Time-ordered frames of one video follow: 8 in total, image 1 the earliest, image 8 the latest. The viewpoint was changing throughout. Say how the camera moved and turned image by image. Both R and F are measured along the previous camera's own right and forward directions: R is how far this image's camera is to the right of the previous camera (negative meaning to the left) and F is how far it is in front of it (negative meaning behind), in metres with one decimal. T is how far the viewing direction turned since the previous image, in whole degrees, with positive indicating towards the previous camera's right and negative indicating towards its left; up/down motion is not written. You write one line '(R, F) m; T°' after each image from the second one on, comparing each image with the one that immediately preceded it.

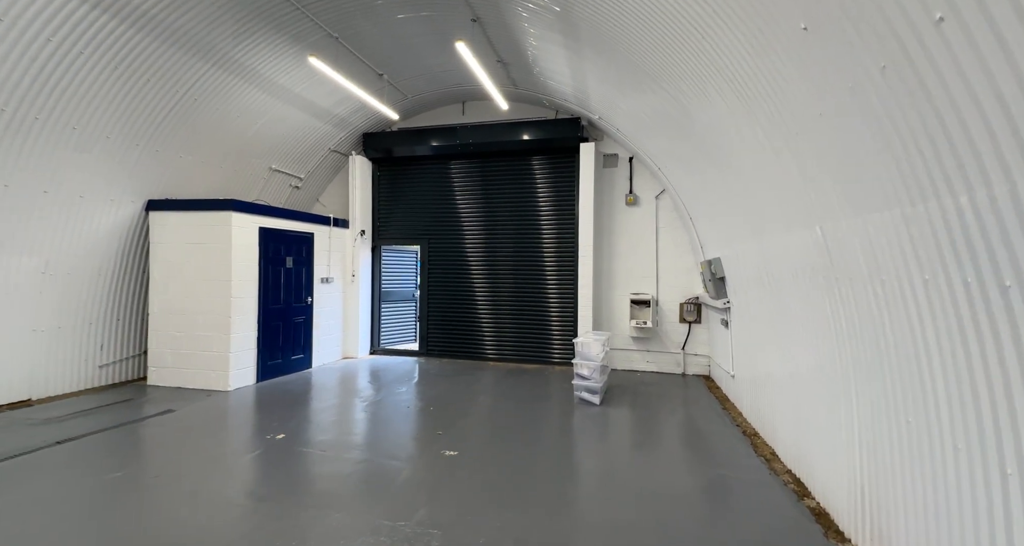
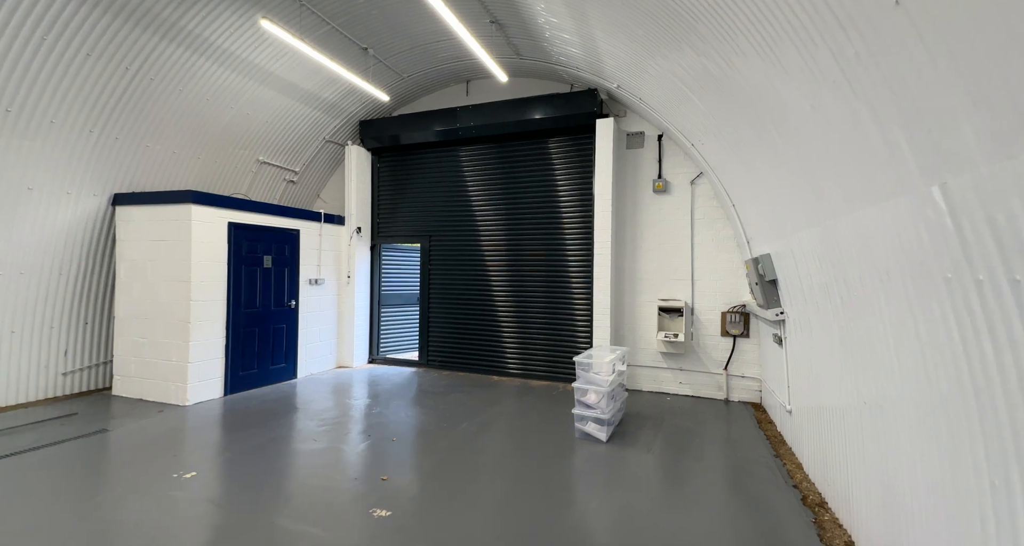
(+0.5, +0.9) m; -6°
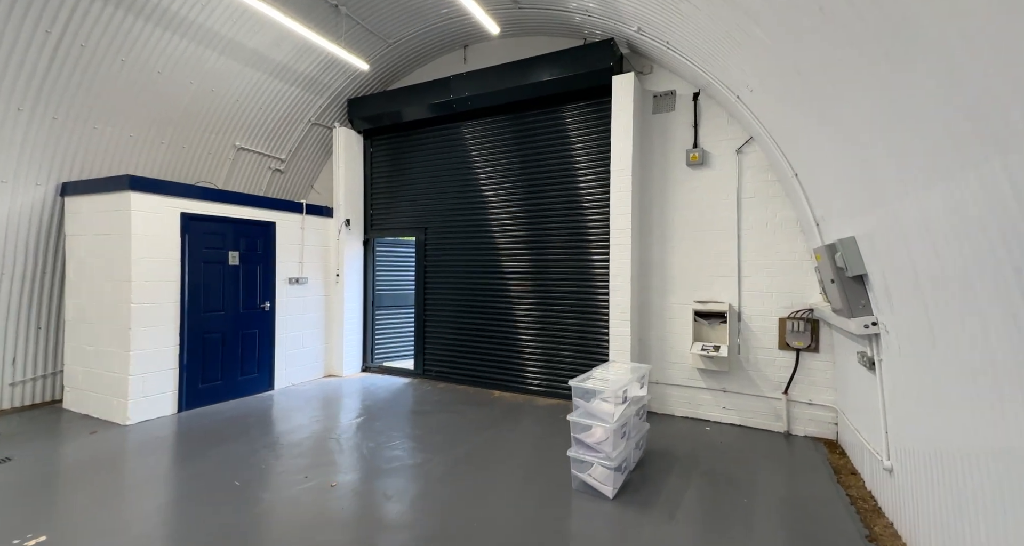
(+0.4, +0.9) m; -5°
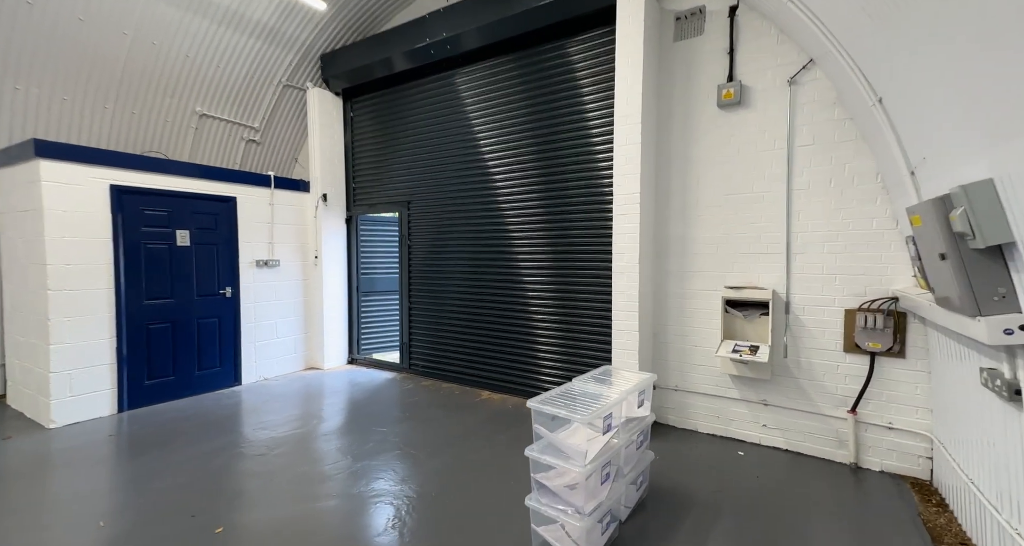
(+0.4, +0.8) m; -5°
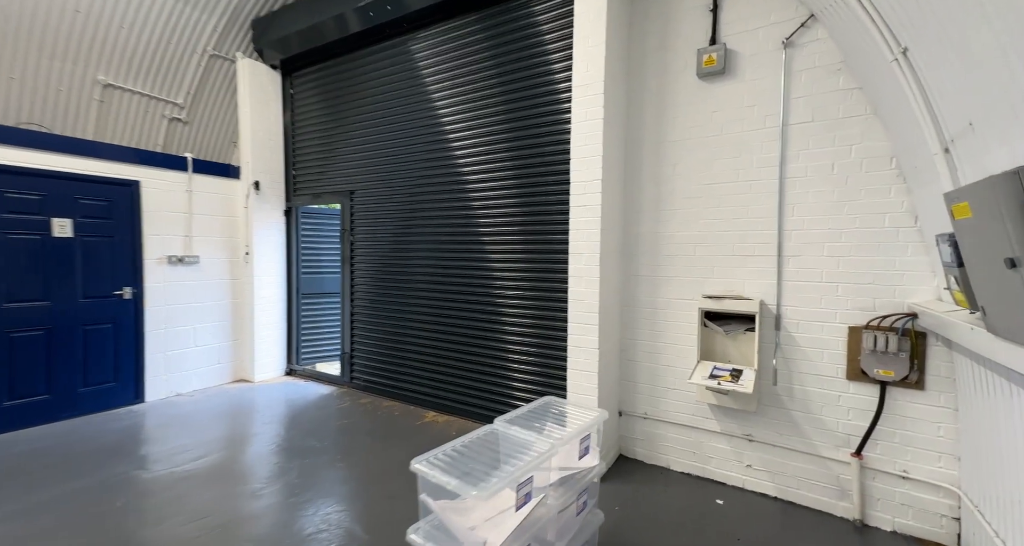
(+0.3, +0.6) m; +1°
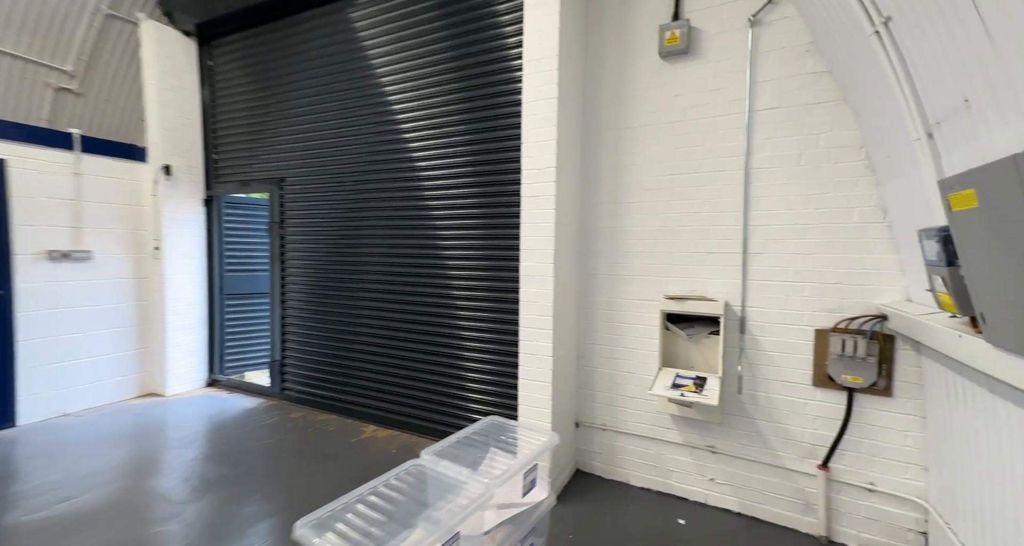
(+0.1, +0.3) m; +5°
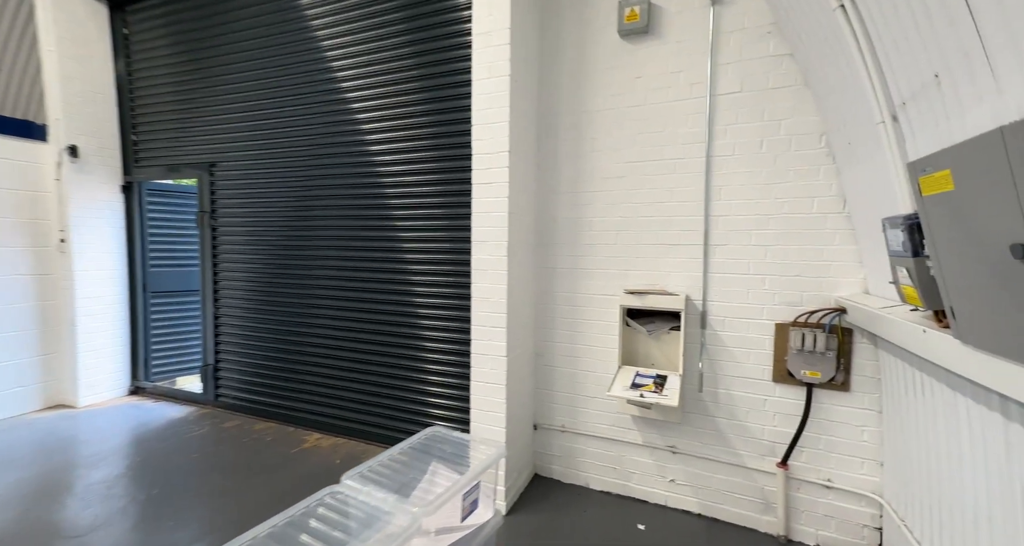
(0.0, +0.2) m; +5°
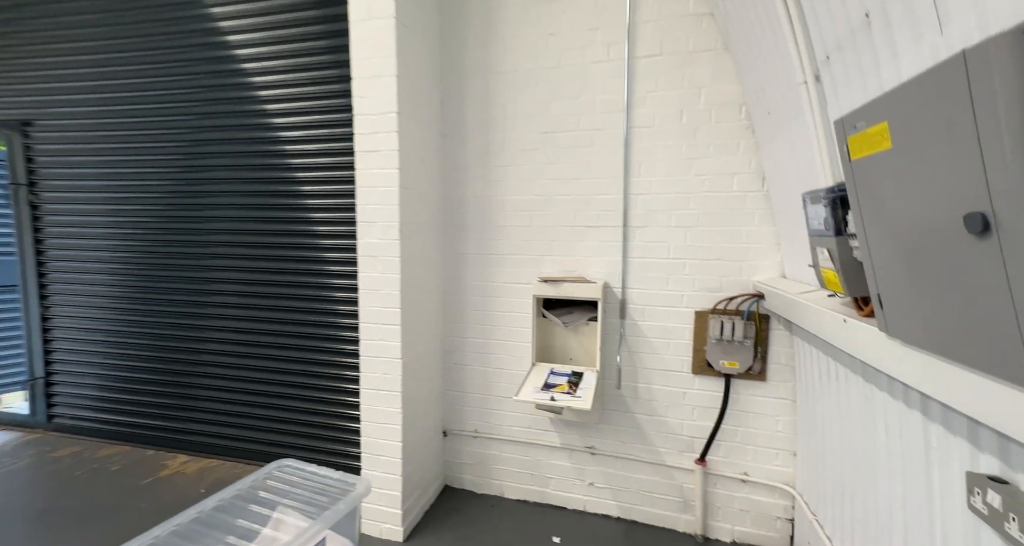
(+0.1, +0.3) m; +9°
